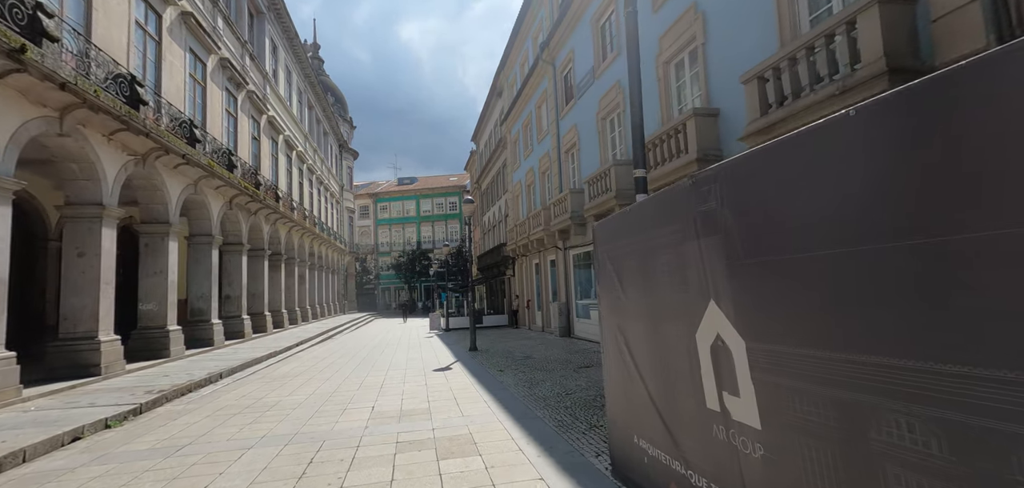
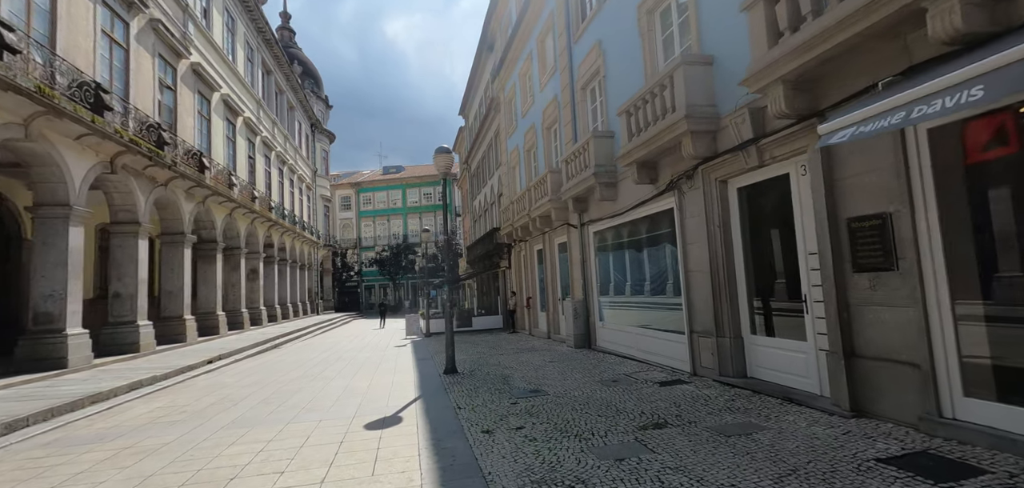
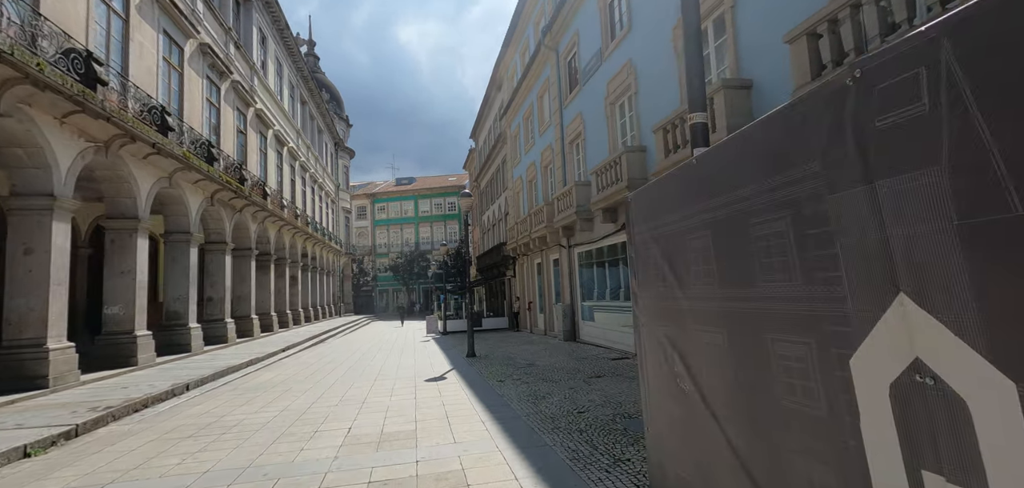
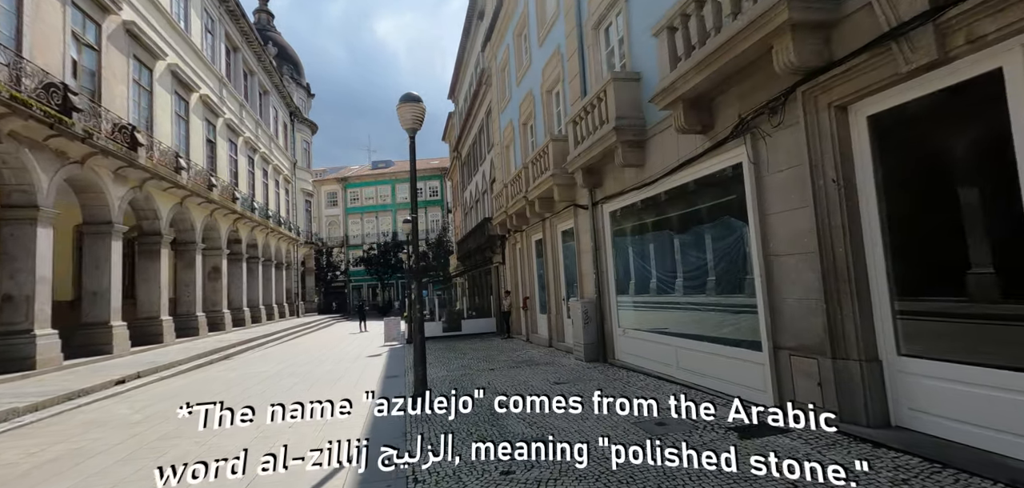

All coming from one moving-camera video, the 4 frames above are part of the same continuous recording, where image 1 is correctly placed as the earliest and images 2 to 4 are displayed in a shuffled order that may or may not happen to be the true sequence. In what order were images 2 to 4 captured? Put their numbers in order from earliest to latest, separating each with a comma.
3, 2, 4
